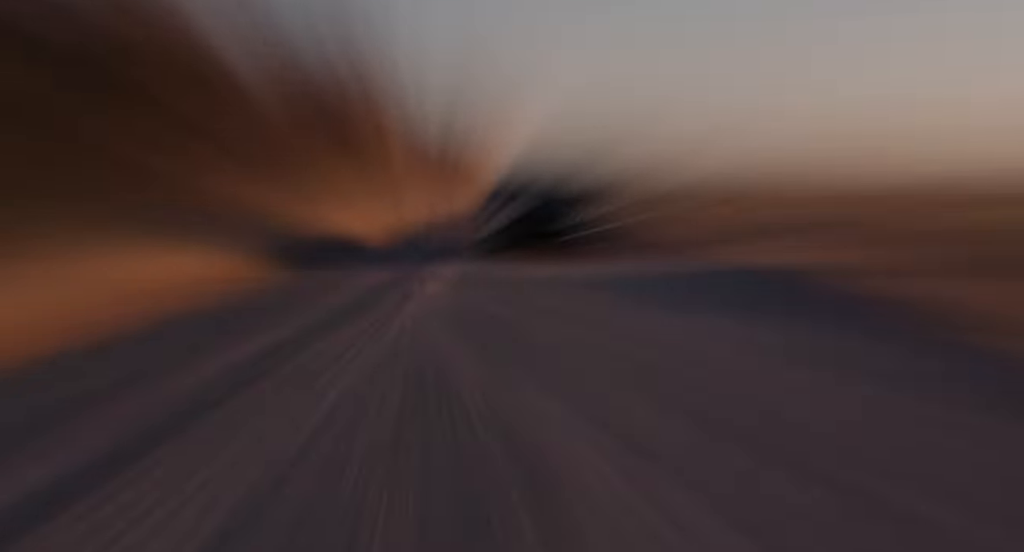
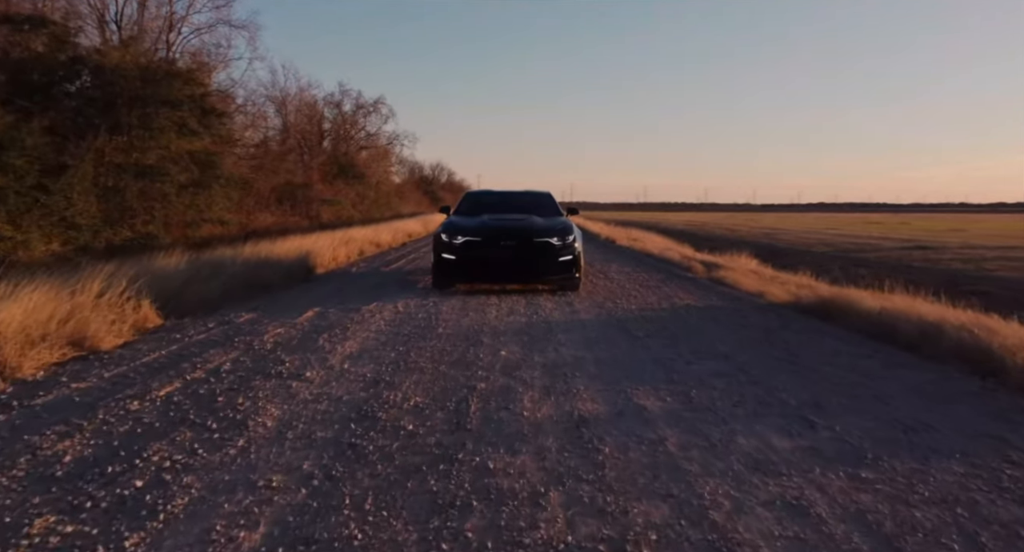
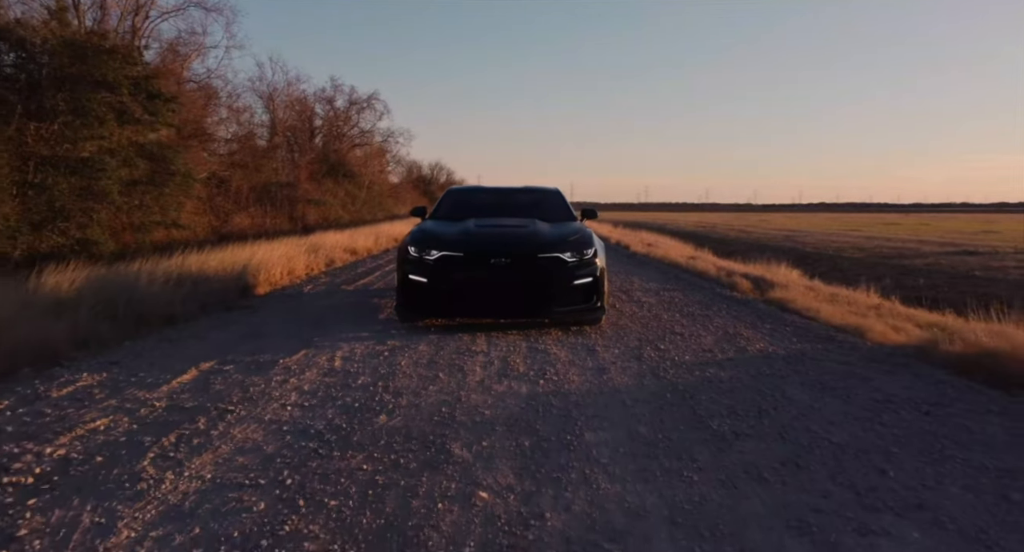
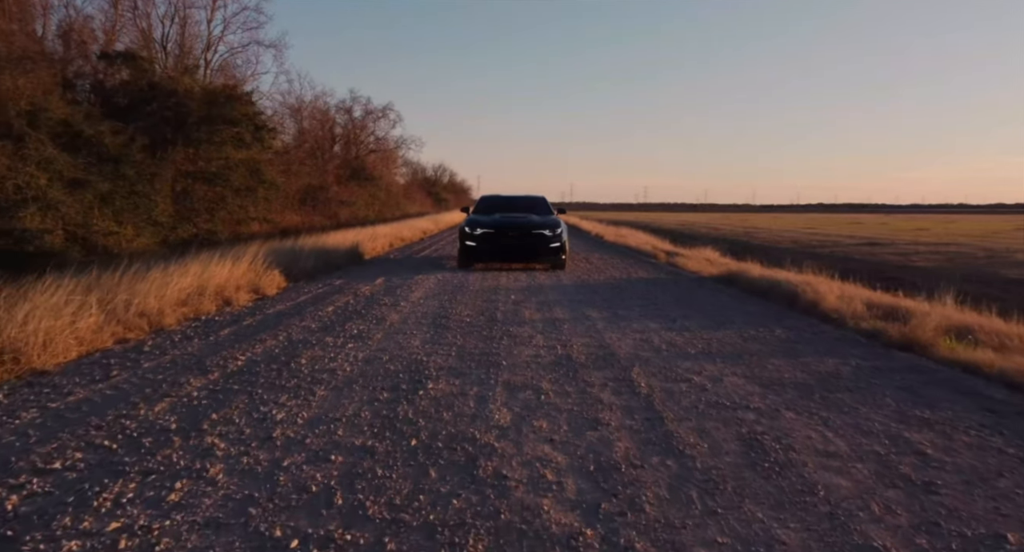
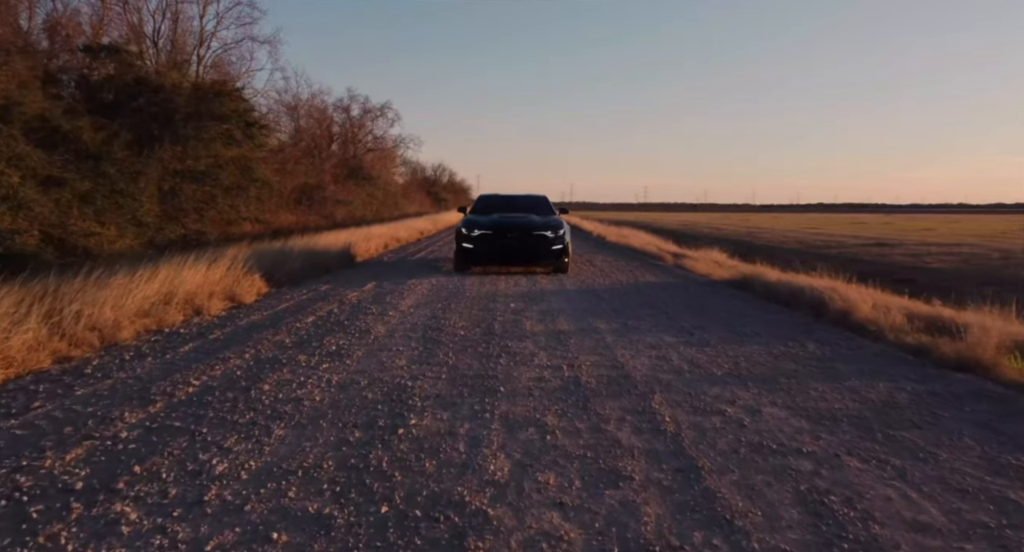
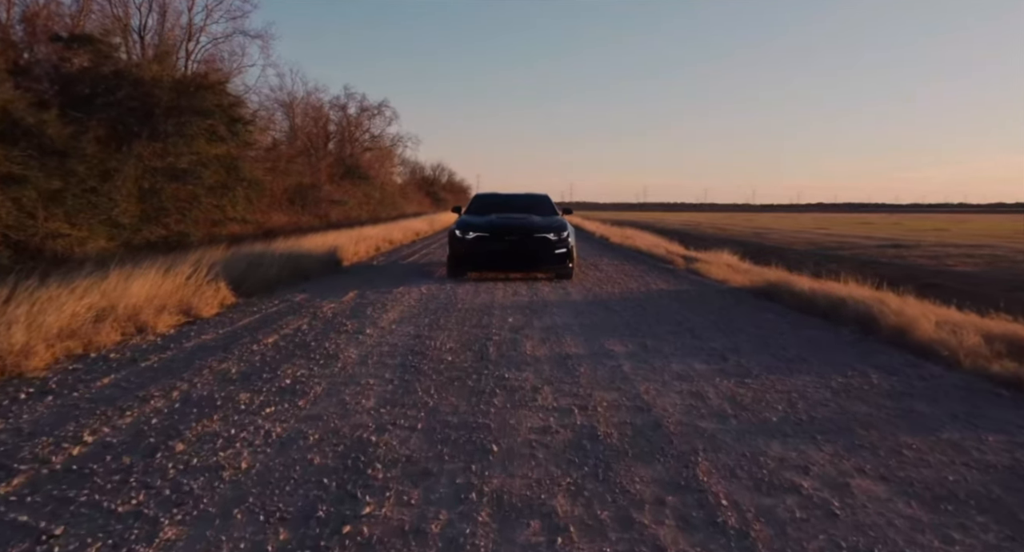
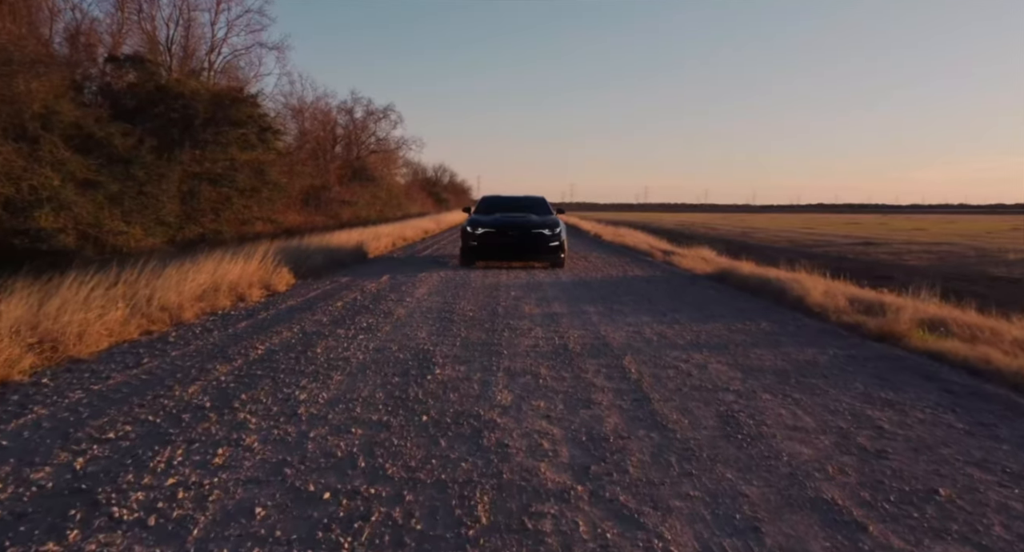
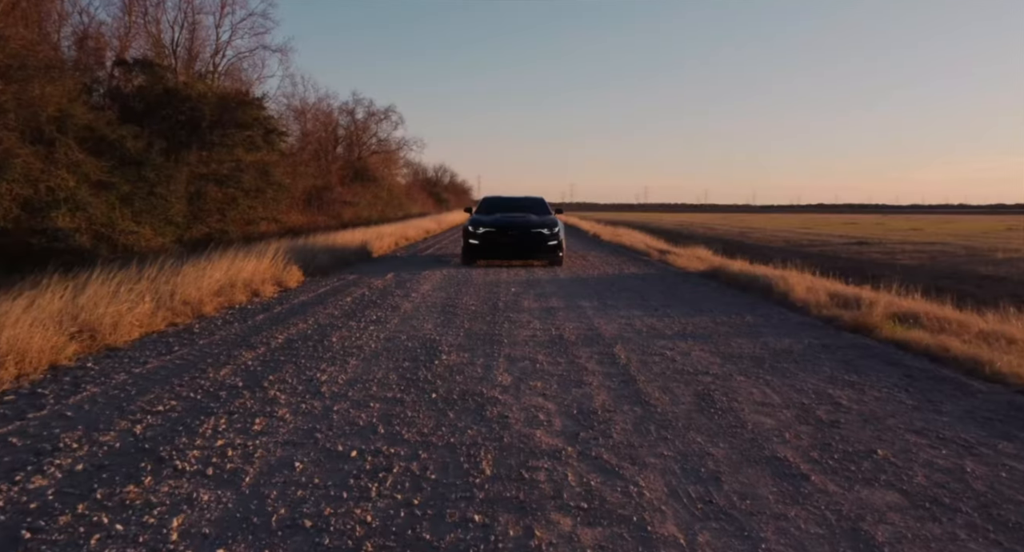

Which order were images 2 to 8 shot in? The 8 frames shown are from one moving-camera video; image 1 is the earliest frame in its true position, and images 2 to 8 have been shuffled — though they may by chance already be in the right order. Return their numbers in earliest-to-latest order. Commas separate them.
8, 7, 4, 5, 6, 2, 3
